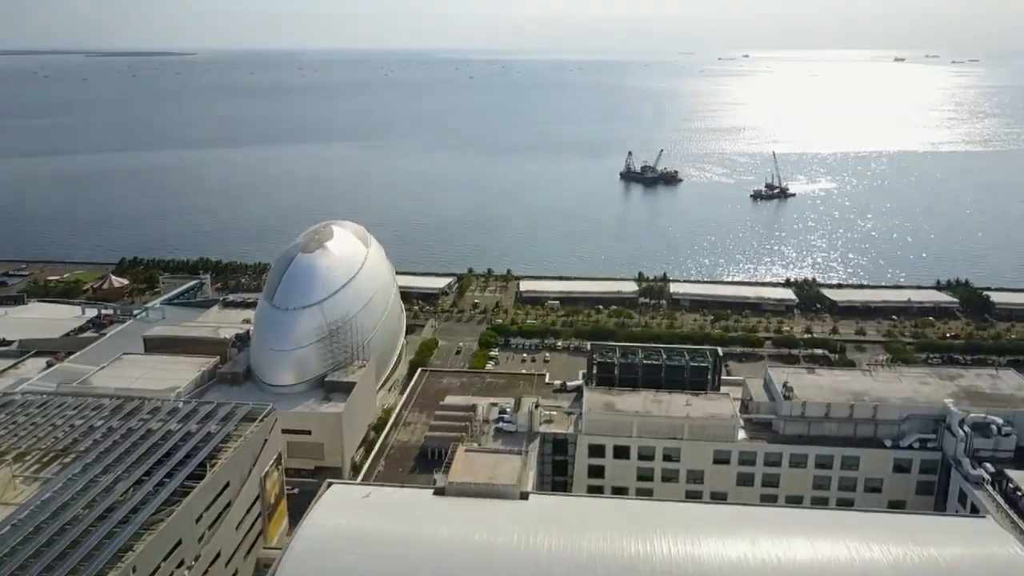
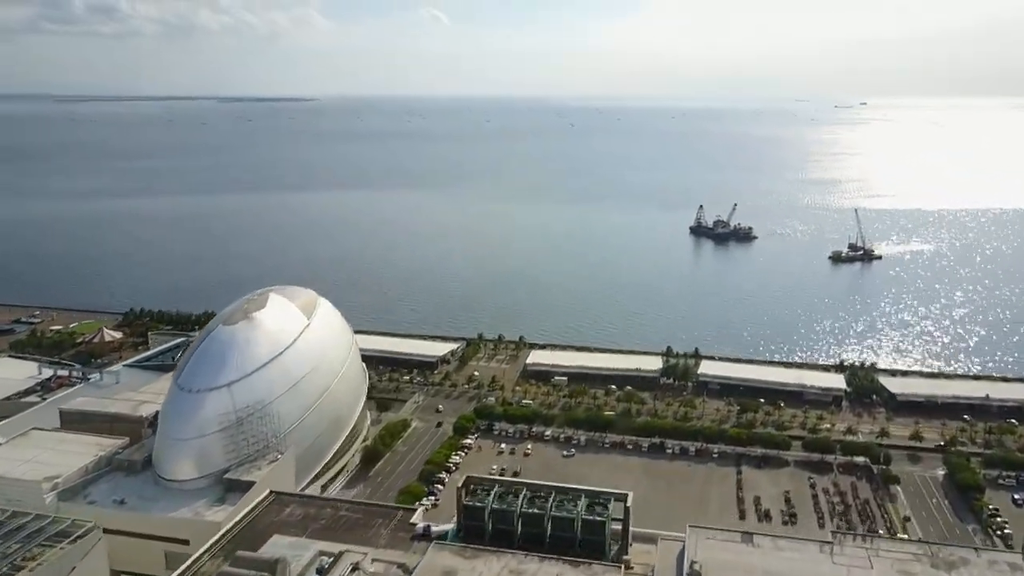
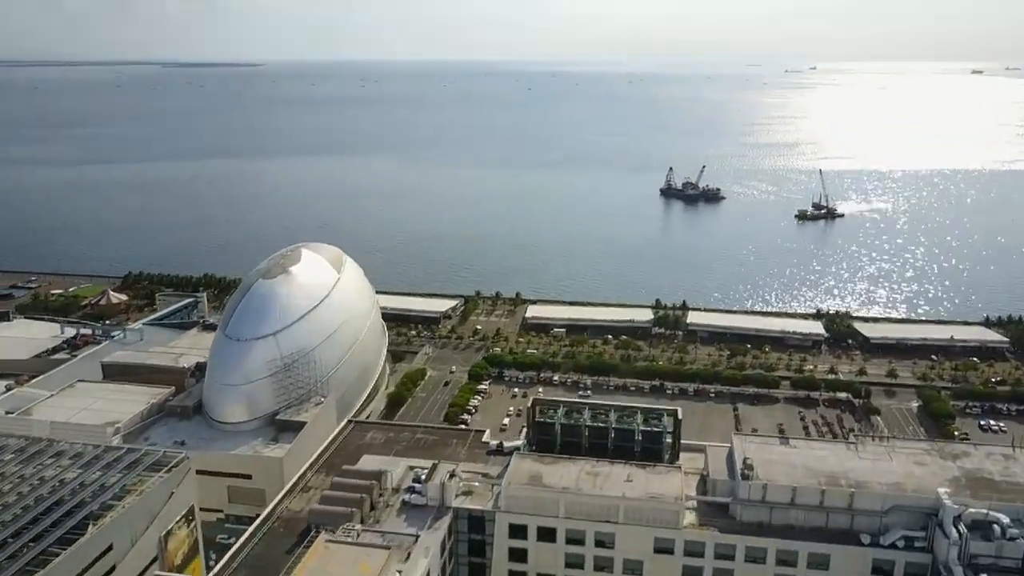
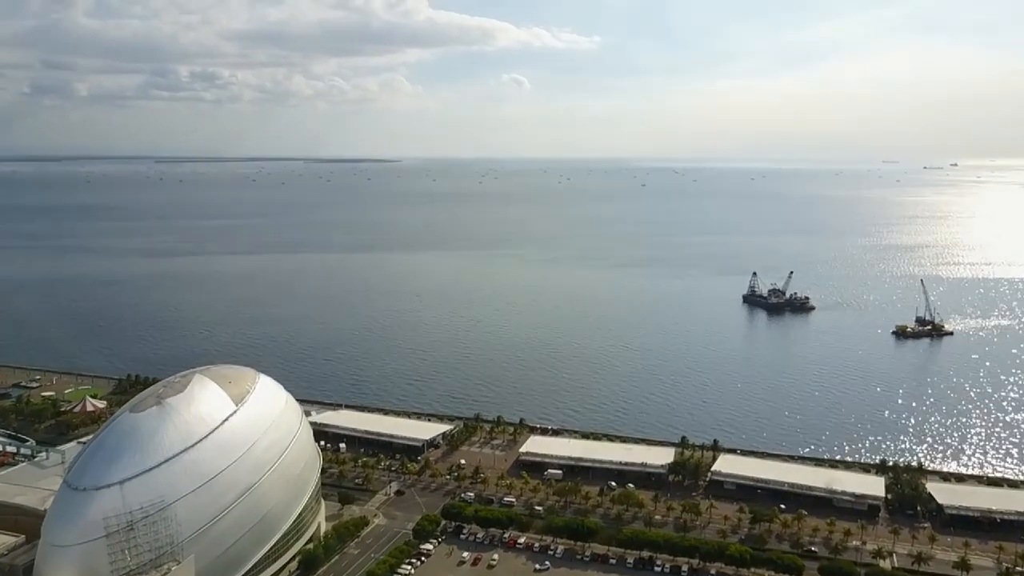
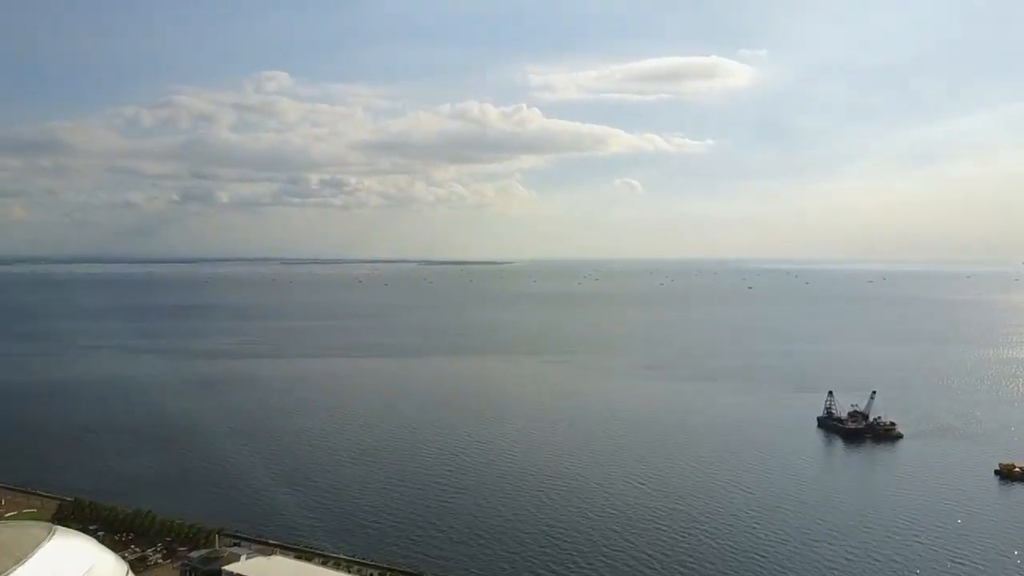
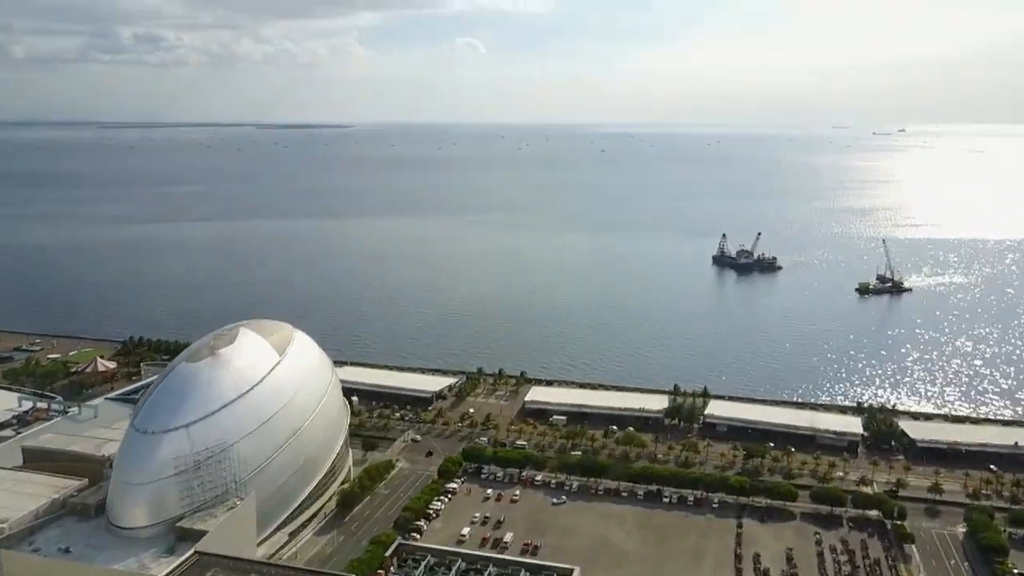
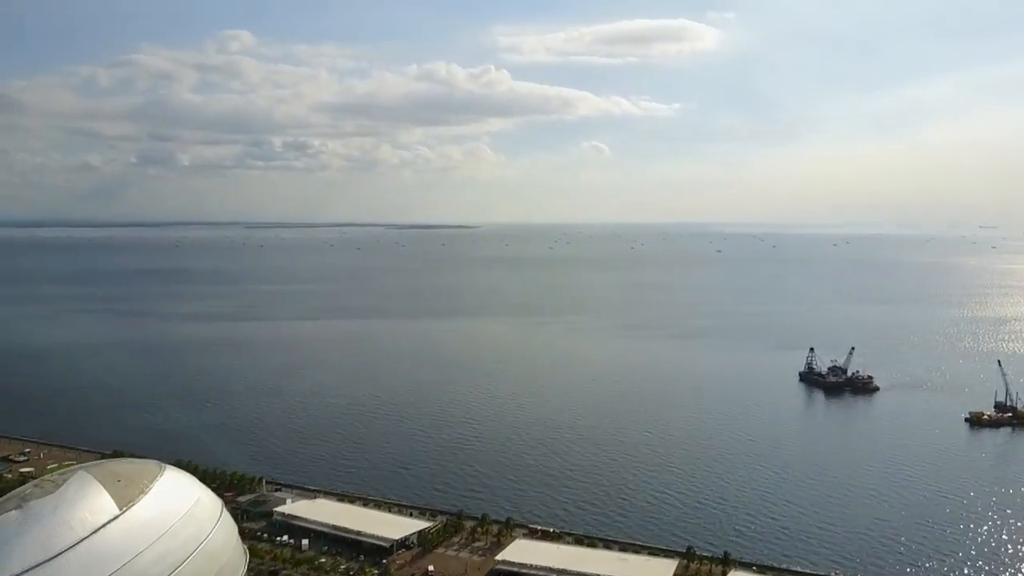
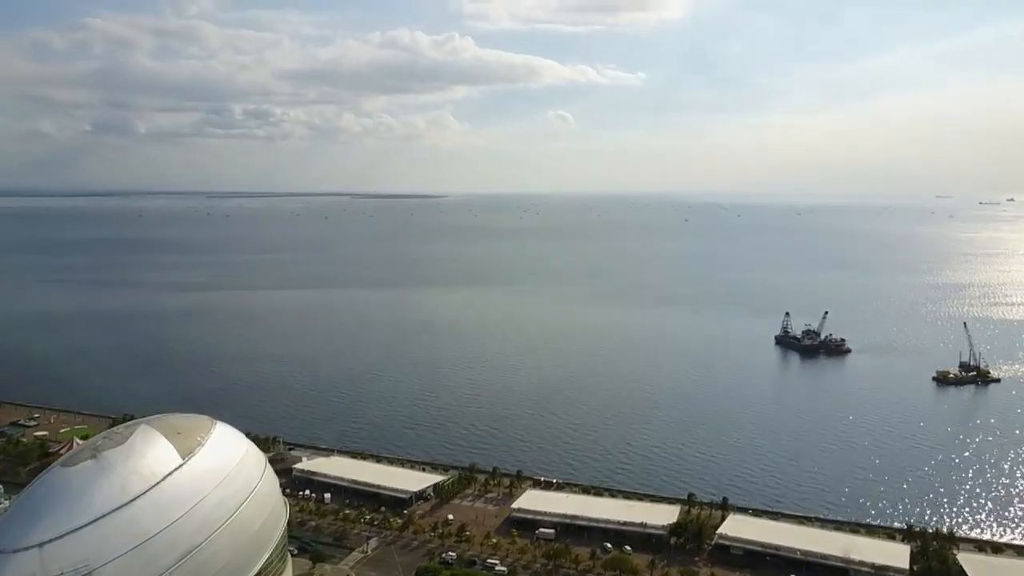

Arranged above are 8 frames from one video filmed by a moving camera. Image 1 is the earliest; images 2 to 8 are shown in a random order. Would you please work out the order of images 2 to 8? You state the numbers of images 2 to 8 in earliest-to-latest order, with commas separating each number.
3, 2, 6, 4, 8, 7, 5
